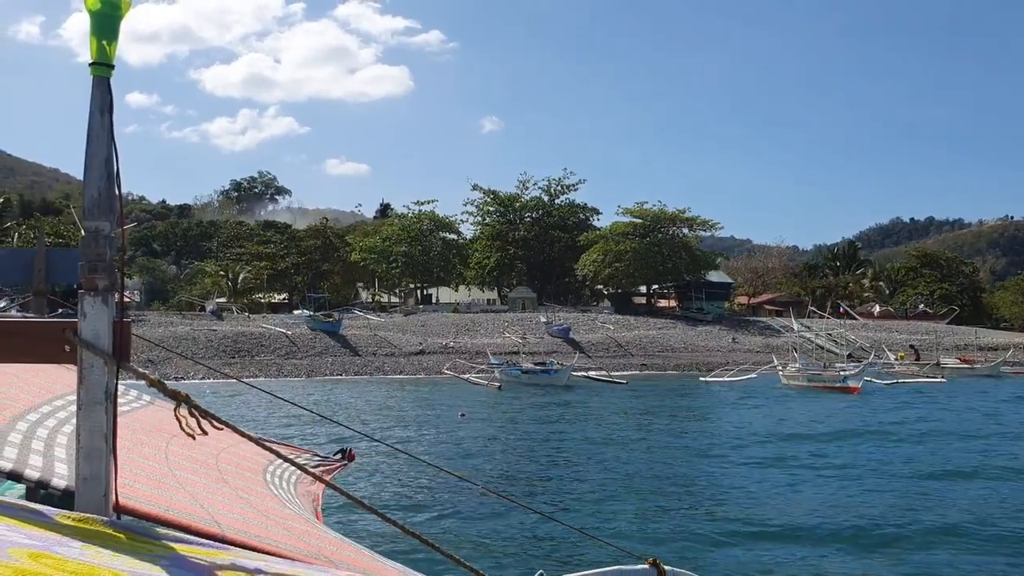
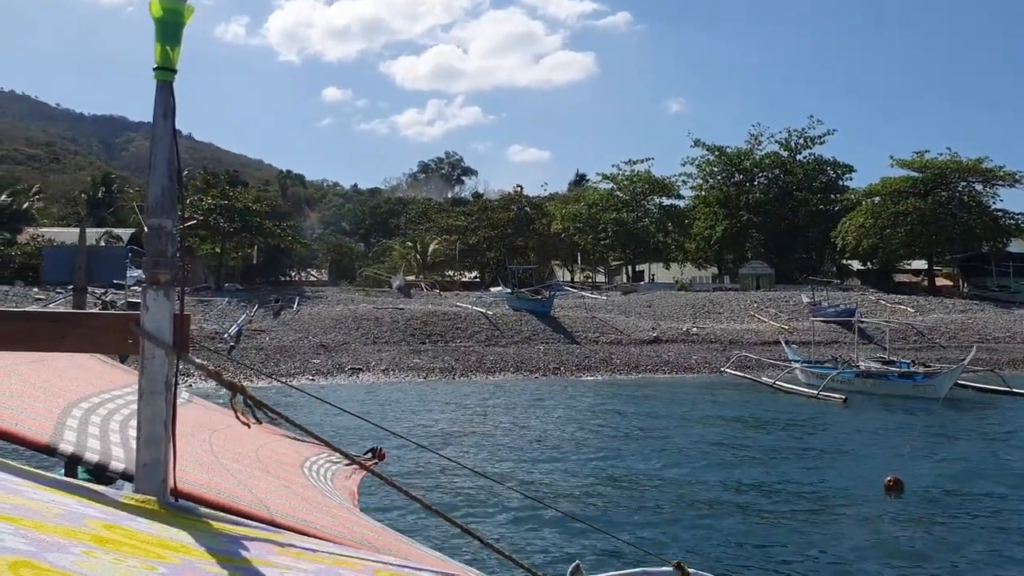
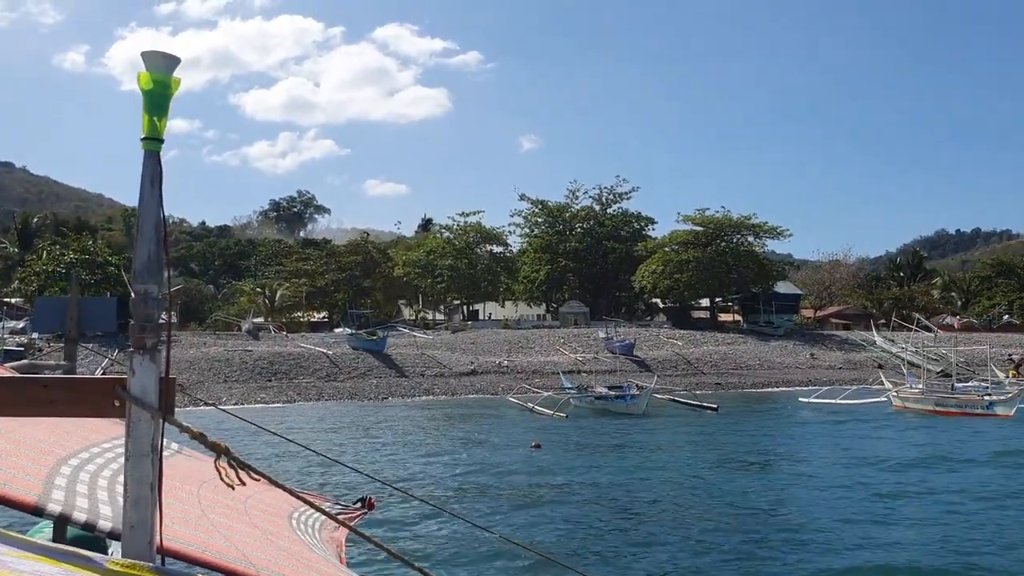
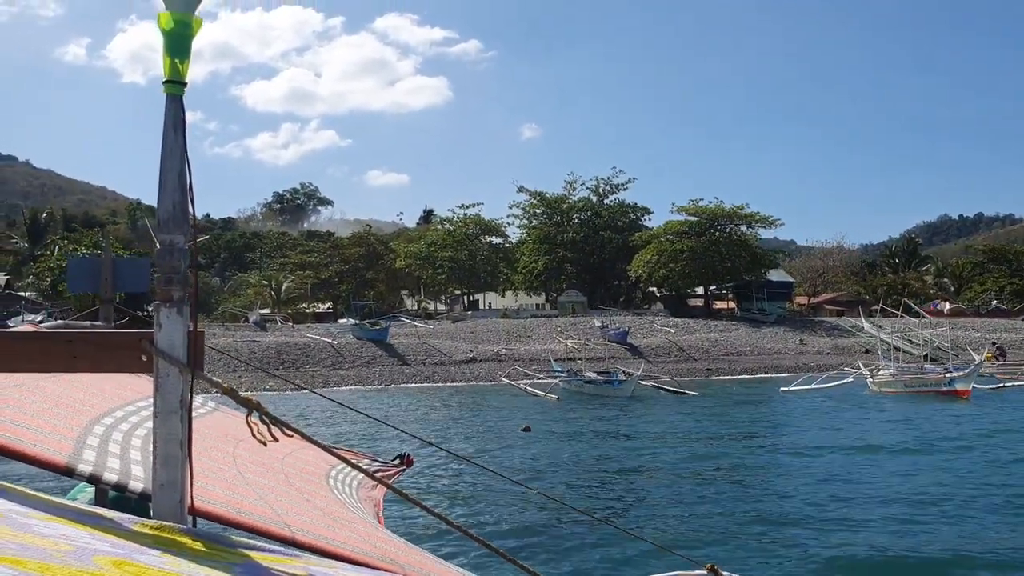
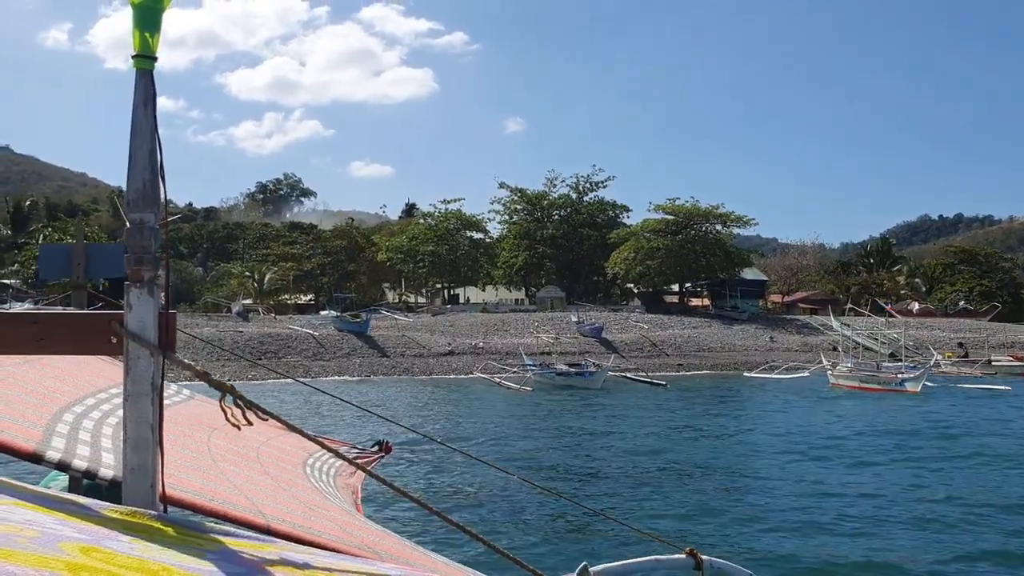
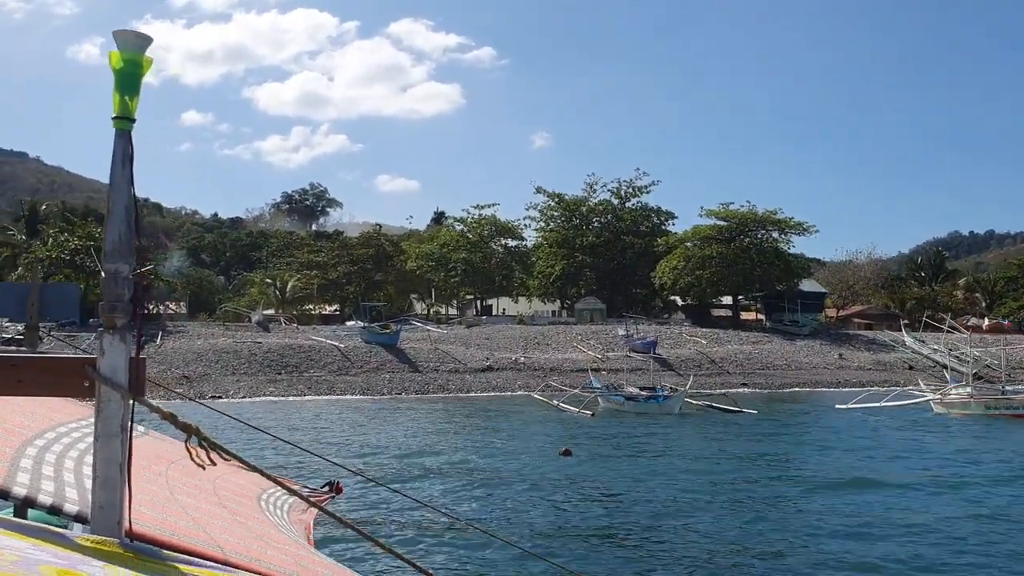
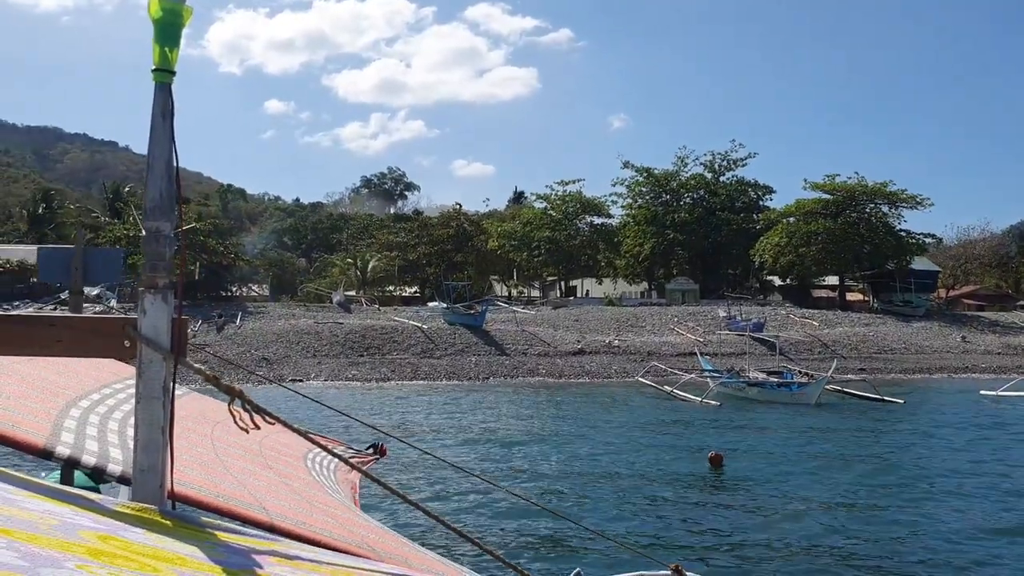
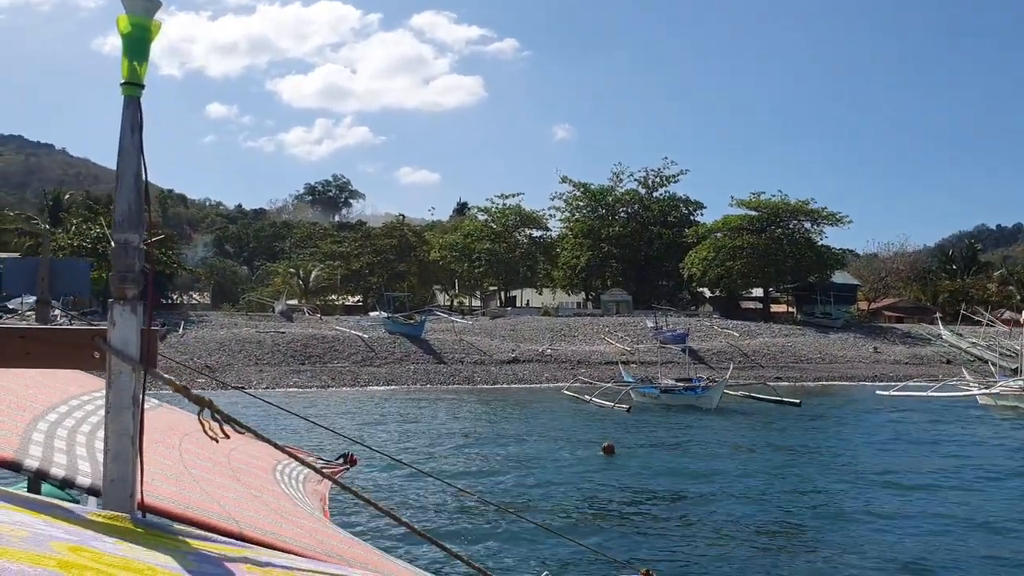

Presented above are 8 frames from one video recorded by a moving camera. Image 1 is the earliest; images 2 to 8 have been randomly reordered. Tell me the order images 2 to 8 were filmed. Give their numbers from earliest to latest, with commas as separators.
5, 4, 3, 6, 8, 7, 2
